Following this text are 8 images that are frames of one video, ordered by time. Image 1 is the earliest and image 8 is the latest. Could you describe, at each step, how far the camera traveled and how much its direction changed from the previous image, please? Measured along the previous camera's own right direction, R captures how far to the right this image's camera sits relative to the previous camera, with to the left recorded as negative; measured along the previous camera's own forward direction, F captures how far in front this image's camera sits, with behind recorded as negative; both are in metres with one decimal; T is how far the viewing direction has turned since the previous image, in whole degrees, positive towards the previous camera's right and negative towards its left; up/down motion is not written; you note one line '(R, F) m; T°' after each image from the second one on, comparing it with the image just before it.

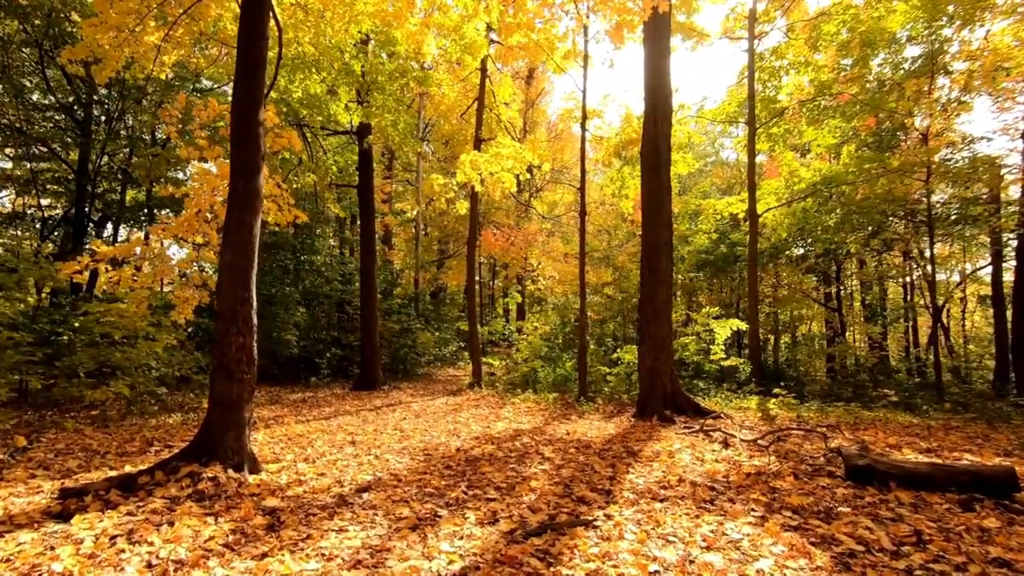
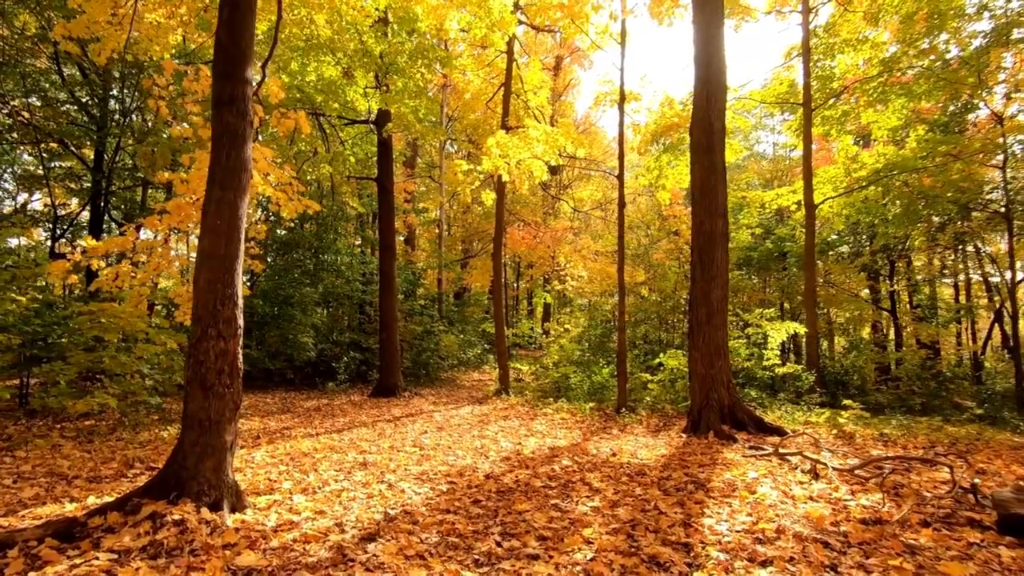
(-0.2, +0.9) m; -3°
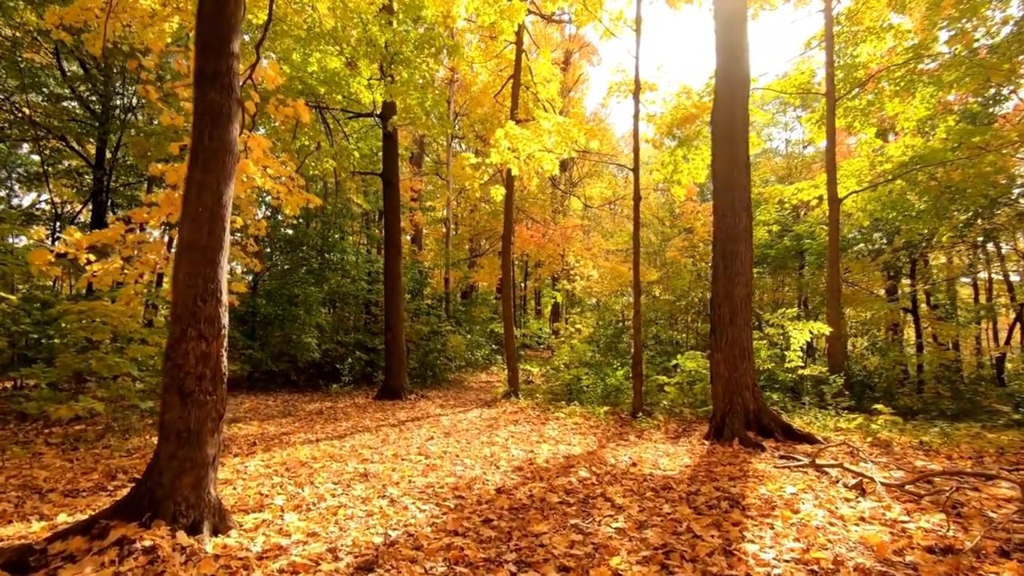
(-0.1, +0.4) m; -1°
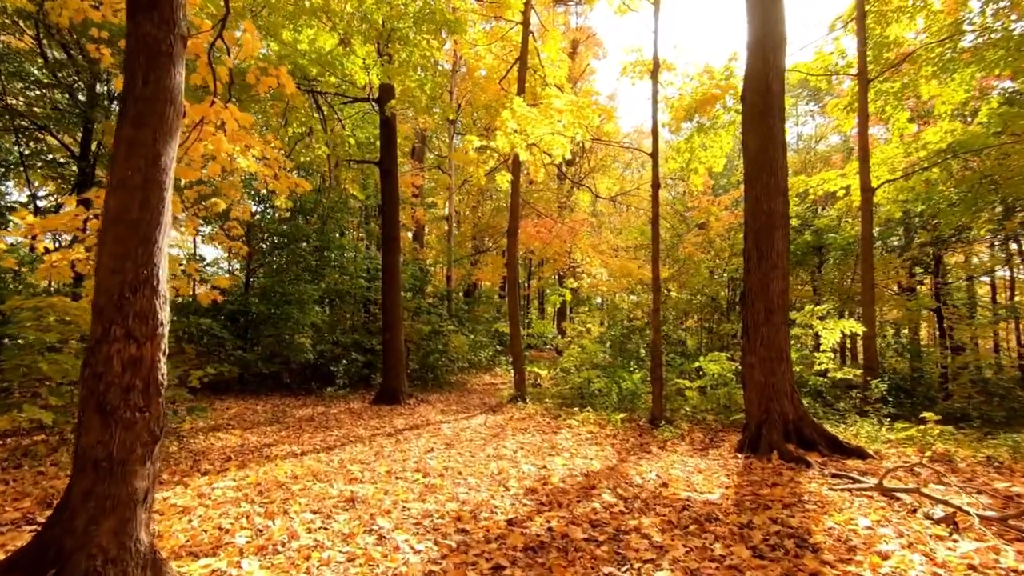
(-0.1, +0.7) m; 0°
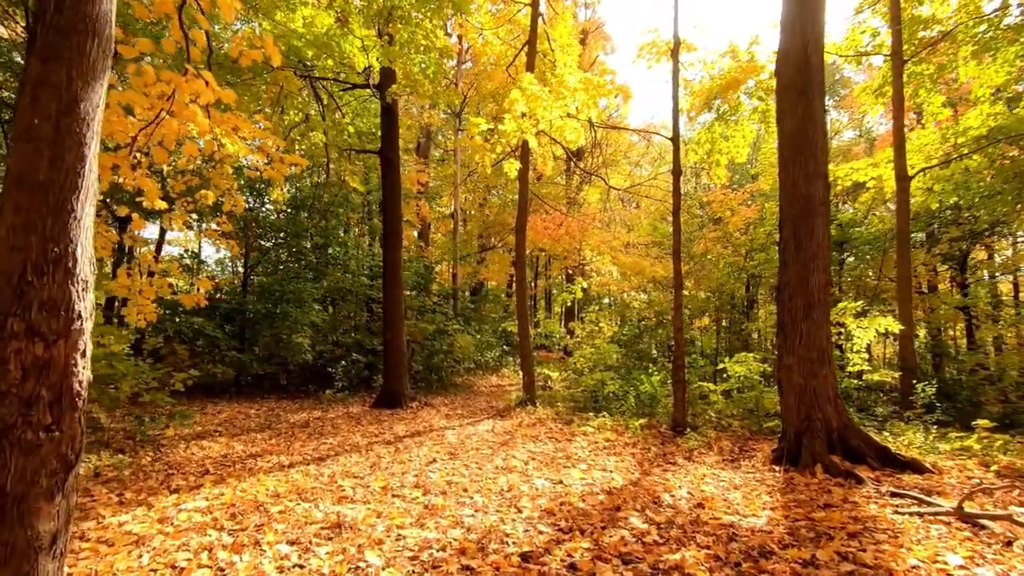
(-0.1, +0.6) m; -1°
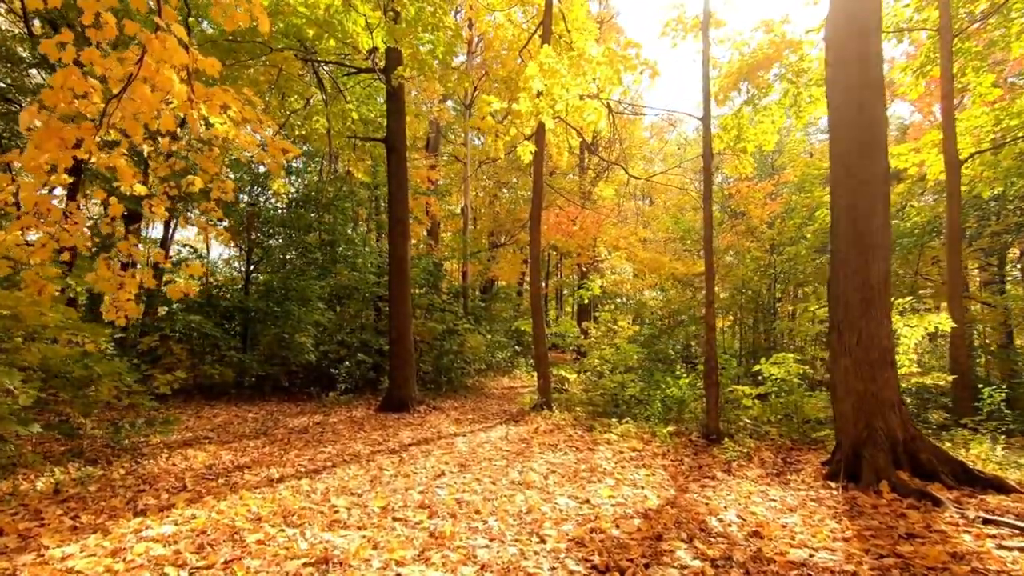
(-0.1, +0.6) m; -1°
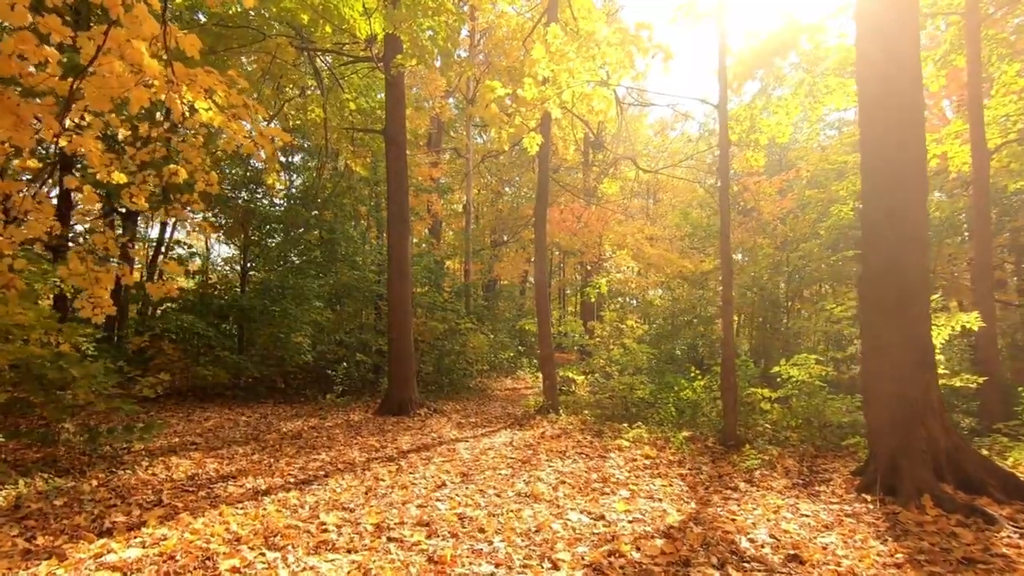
(0.0, +0.4) m; 0°
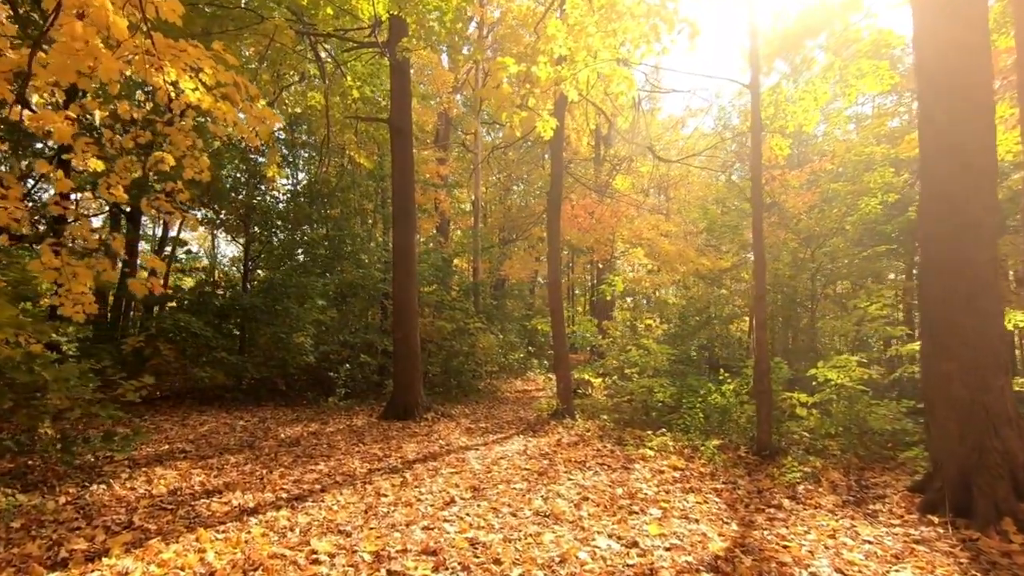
(-0.1, +0.5) m; -1°
